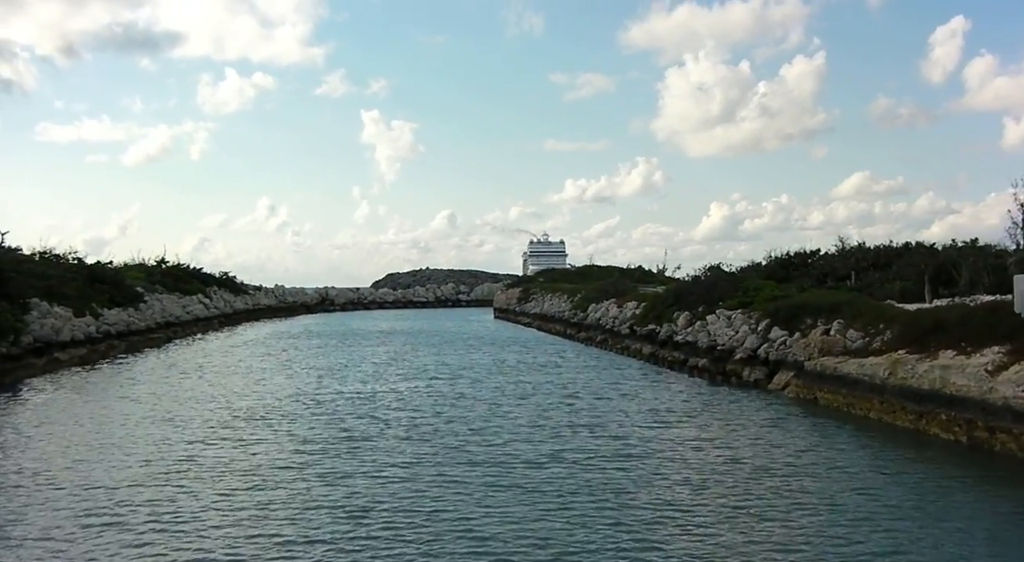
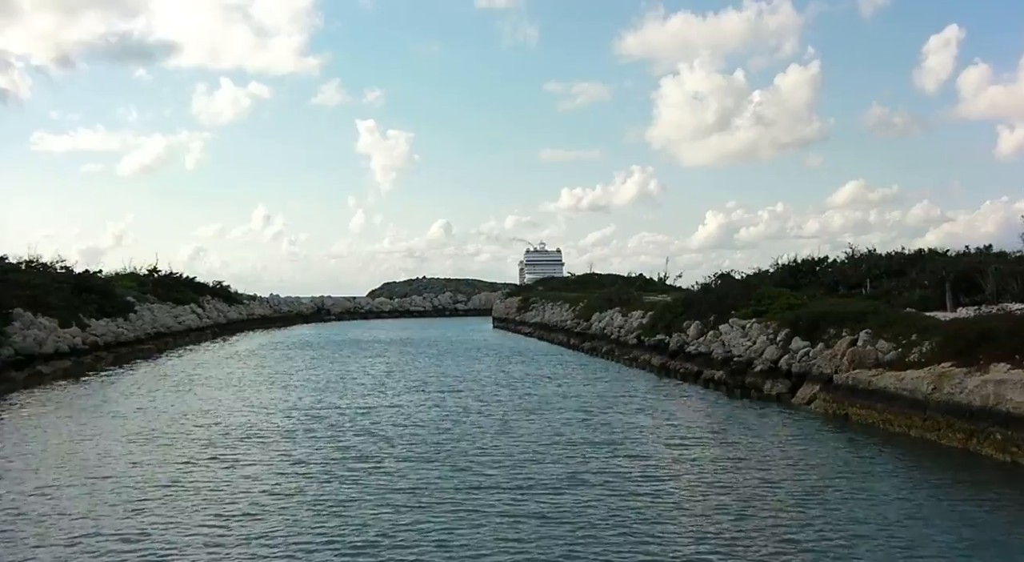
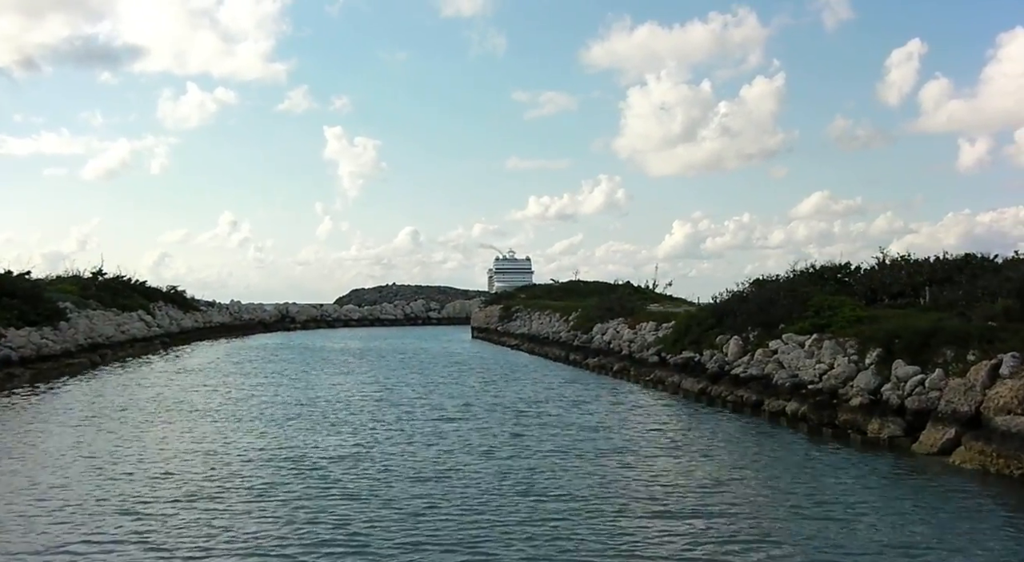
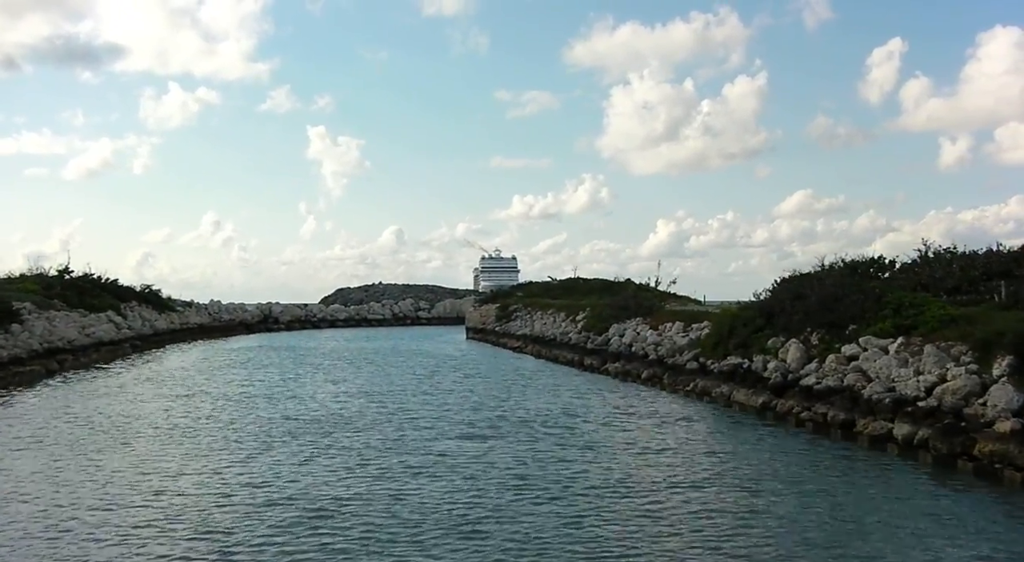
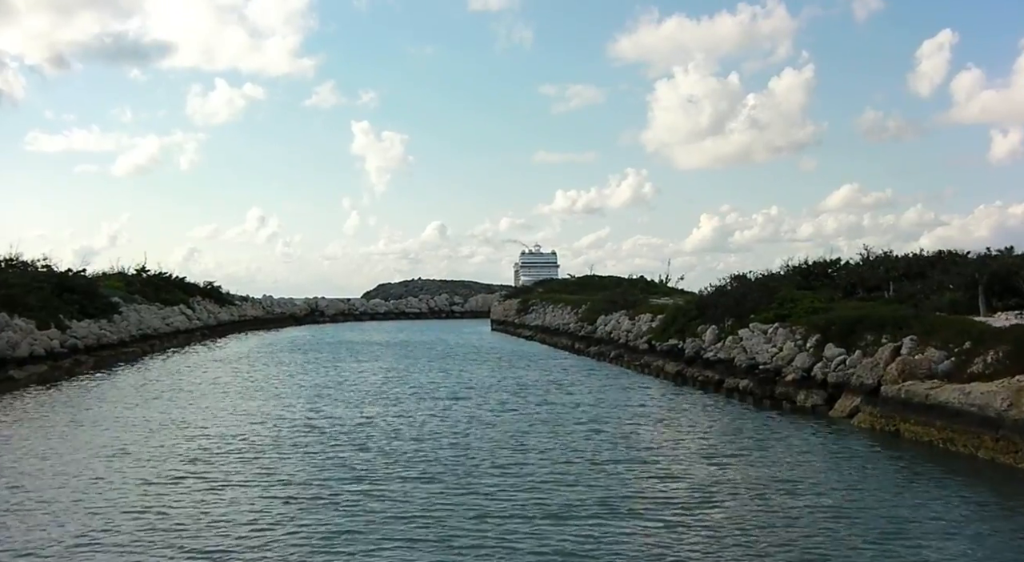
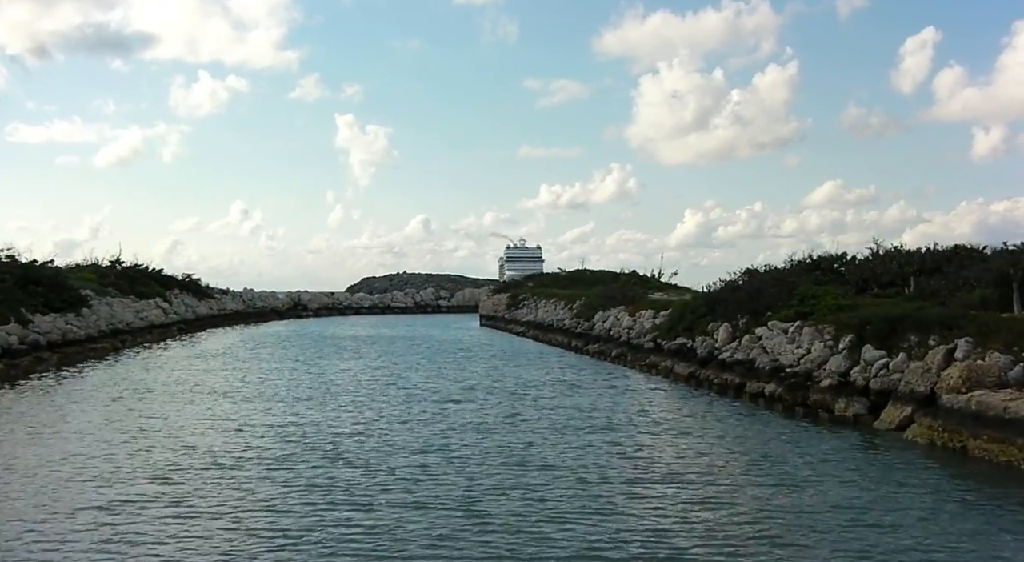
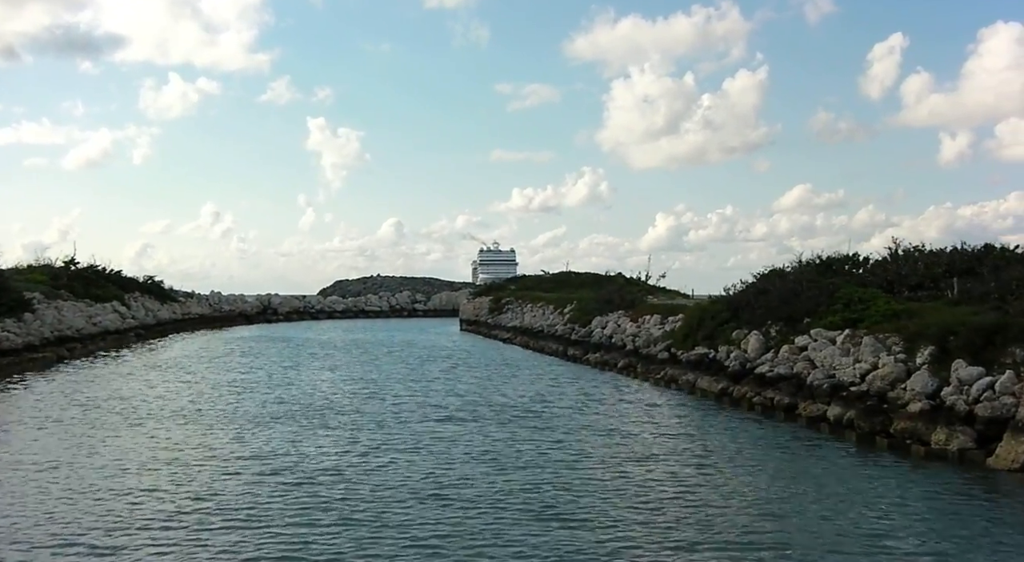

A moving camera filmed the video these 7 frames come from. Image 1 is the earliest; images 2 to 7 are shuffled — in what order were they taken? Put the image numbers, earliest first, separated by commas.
2, 5, 6, 3, 7, 4
